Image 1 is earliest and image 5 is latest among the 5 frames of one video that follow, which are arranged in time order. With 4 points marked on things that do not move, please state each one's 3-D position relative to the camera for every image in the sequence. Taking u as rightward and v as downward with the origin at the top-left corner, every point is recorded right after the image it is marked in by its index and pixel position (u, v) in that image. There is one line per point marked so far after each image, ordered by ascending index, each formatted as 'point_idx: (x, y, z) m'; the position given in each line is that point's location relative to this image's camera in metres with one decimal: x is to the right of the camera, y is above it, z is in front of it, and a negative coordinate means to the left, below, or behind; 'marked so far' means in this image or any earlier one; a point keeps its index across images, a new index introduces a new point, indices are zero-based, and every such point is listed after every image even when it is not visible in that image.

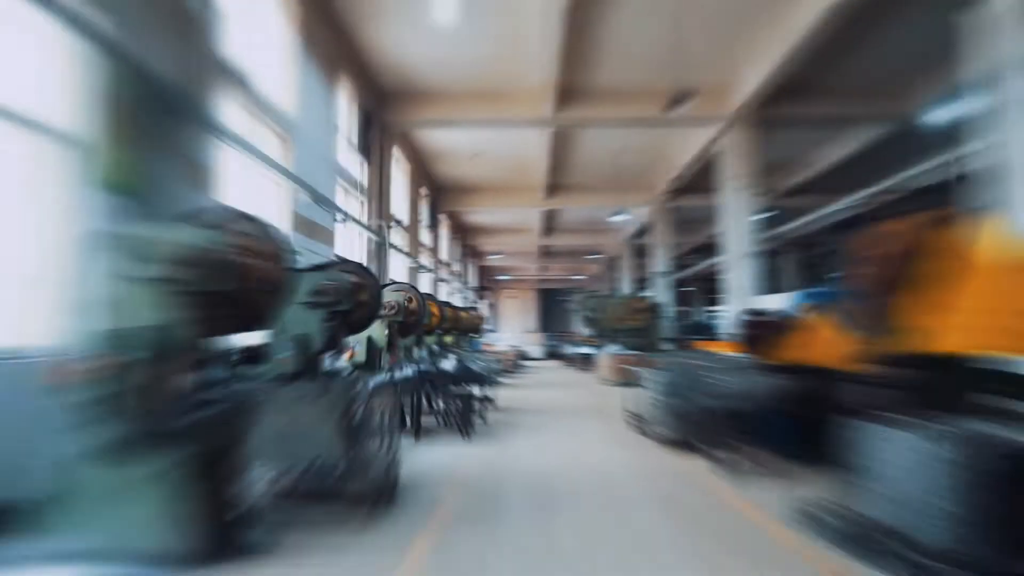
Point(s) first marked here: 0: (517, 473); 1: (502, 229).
0: (0.0, -1.1, +4.5) m
1: (-0.2, +1.5, +18.3) m
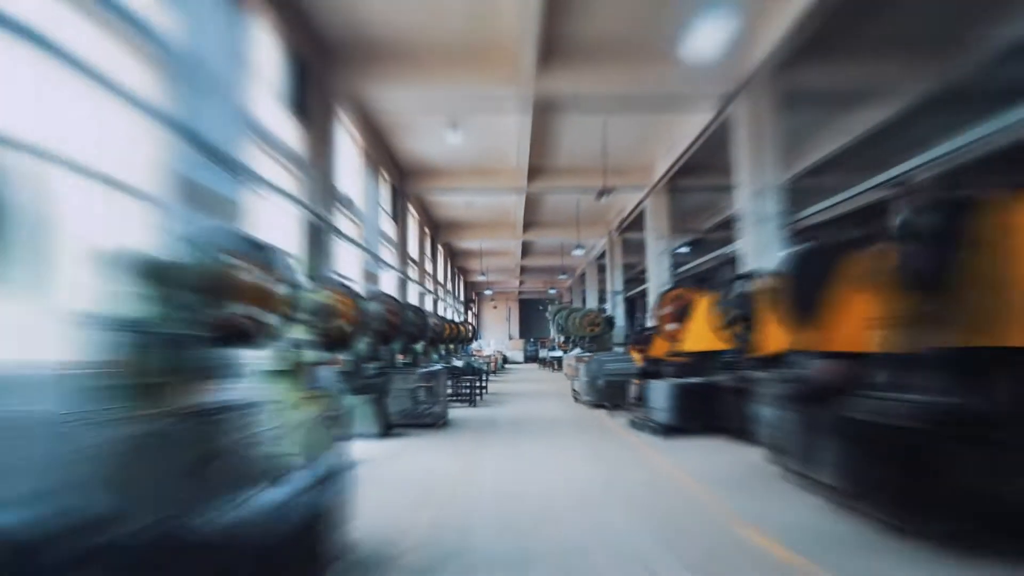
0: (-0.1, -1.4, +8.4) m
1: (-0.7, +1.0, +22.2) m
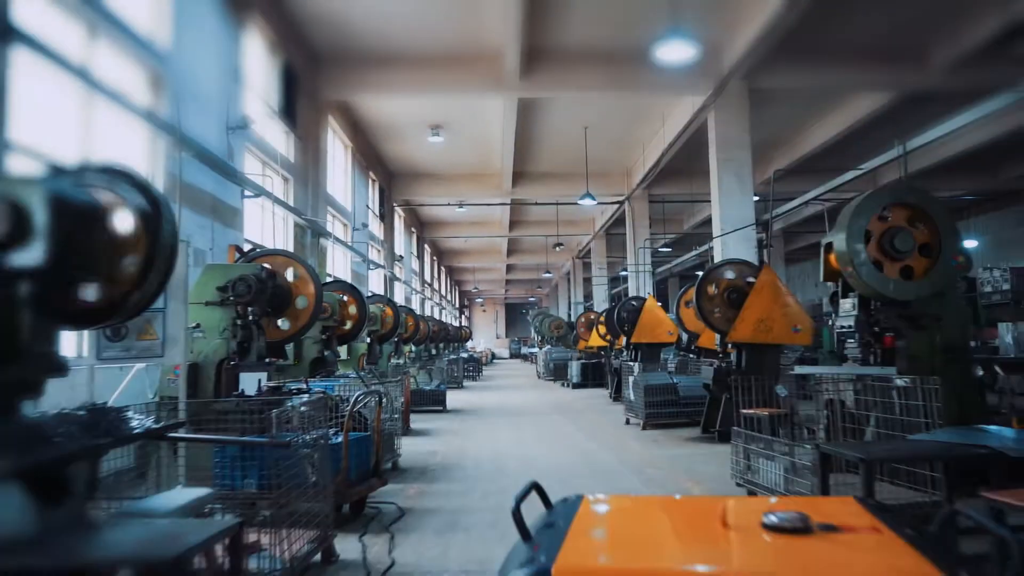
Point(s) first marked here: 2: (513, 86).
0: (-0.3, -1.8, +14.6) m
1: (-1.2, +0.6, +28.4) m
2: (0.0, +2.1, +8.2) m
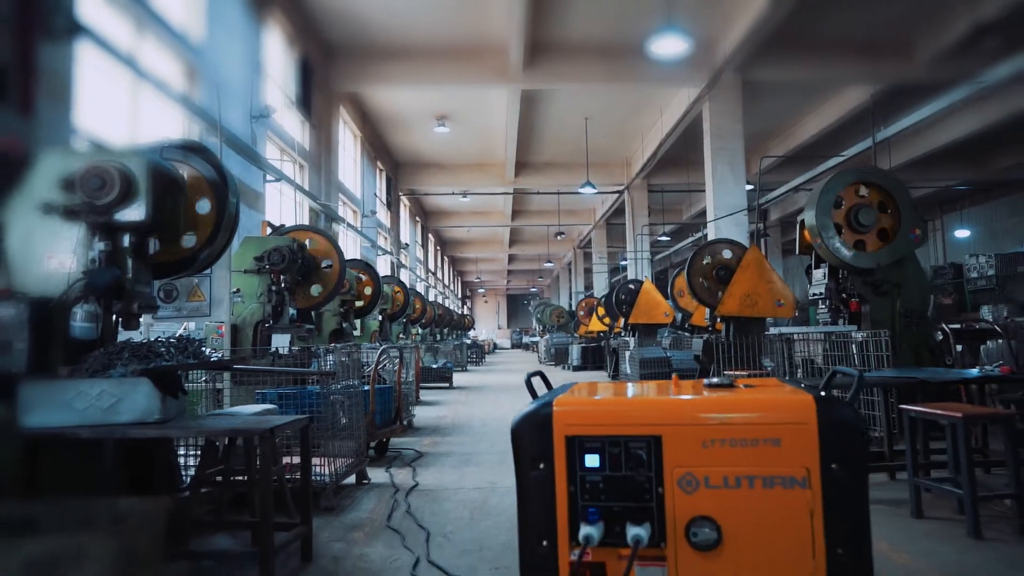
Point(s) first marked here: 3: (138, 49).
0: (-0.3, -1.6, +15.0) m
1: (-1.1, +1.0, +28.8) m
2: (+0.1, +2.3, +8.6) m
3: (-2.0, +1.3, +4.1) m
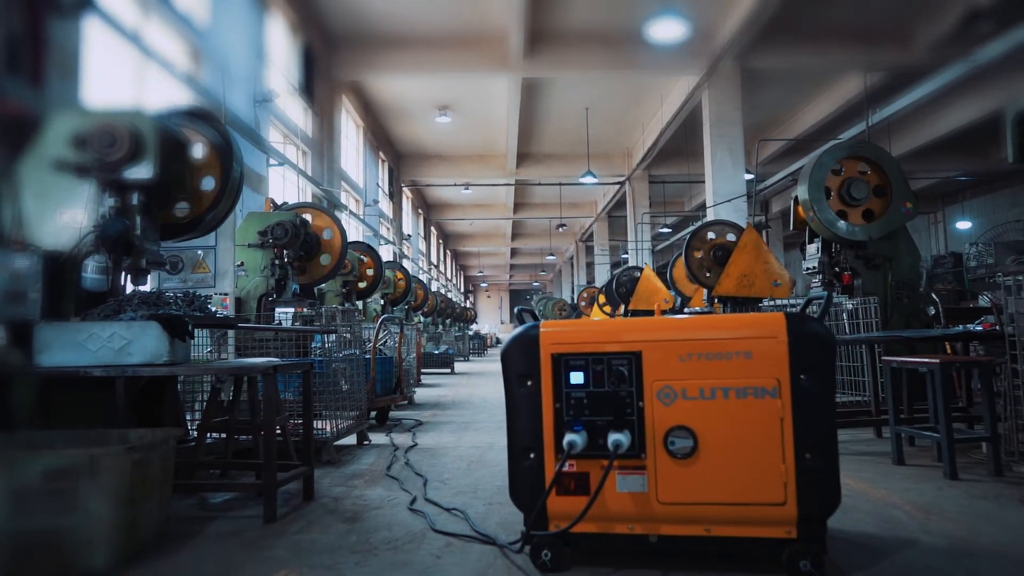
0: (-0.2, -1.4, +15.1) m
1: (-1.0, +1.2, +28.9) m
2: (+0.1, +2.5, +8.7) m
3: (-2.0, +1.4, +4.2) m
